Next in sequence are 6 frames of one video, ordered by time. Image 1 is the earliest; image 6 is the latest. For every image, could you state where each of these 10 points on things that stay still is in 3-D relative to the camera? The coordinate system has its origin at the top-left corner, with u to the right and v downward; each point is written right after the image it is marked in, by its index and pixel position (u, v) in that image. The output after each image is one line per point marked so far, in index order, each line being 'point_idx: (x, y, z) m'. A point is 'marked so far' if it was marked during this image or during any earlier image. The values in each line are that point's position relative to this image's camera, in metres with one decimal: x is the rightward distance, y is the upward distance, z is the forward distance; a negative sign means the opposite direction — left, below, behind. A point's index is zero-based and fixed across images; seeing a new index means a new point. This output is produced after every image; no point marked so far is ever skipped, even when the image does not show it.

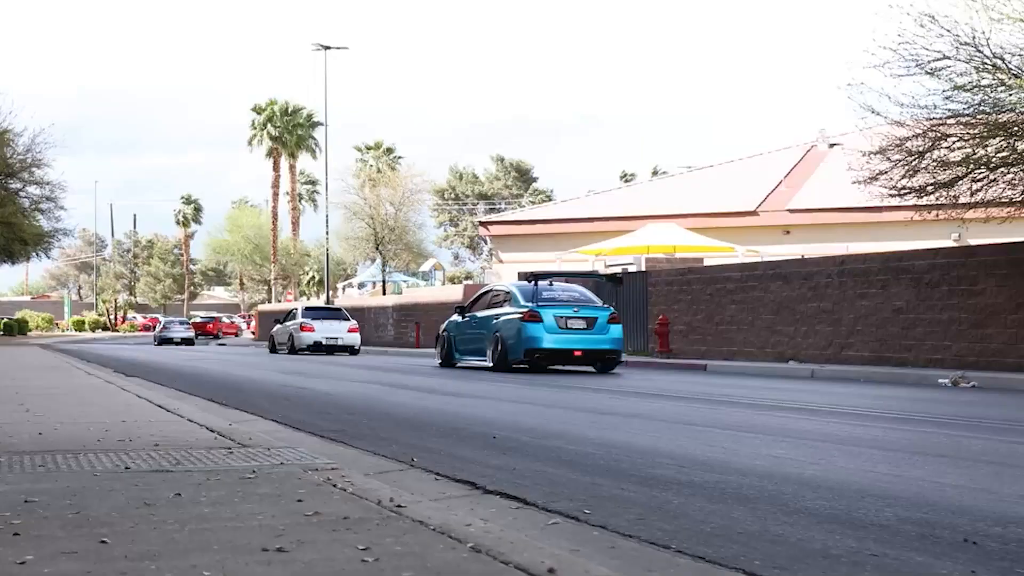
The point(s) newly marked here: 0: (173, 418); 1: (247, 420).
0: (-3.1, -1.2, +11.4) m
1: (-2.8, -1.4, +13.0) m
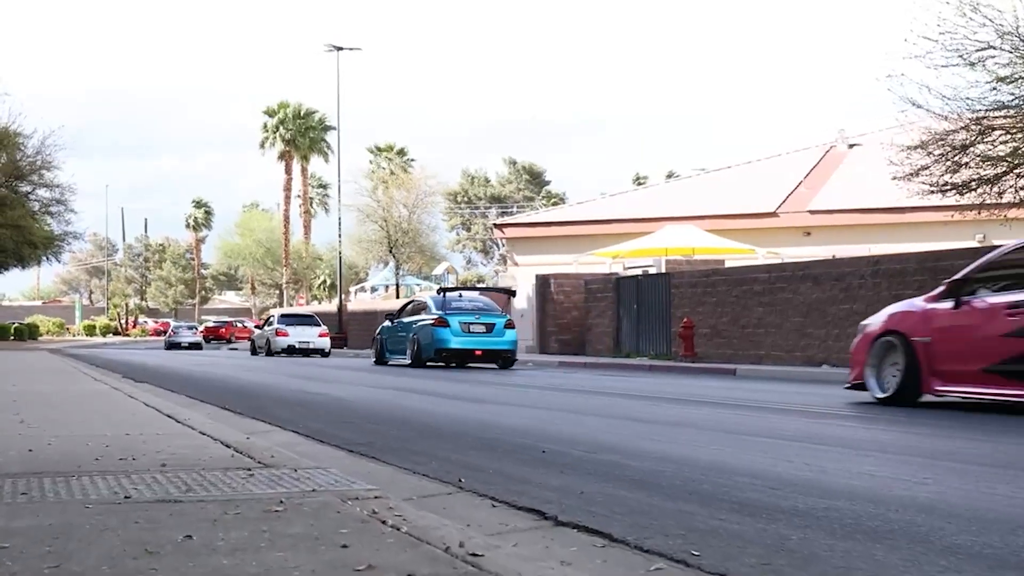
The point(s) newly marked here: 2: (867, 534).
0: (-2.7, -1.2, +10.1) m
1: (-2.4, -1.4, +11.7) m
2: (+1.7, -1.2, +6.0) m
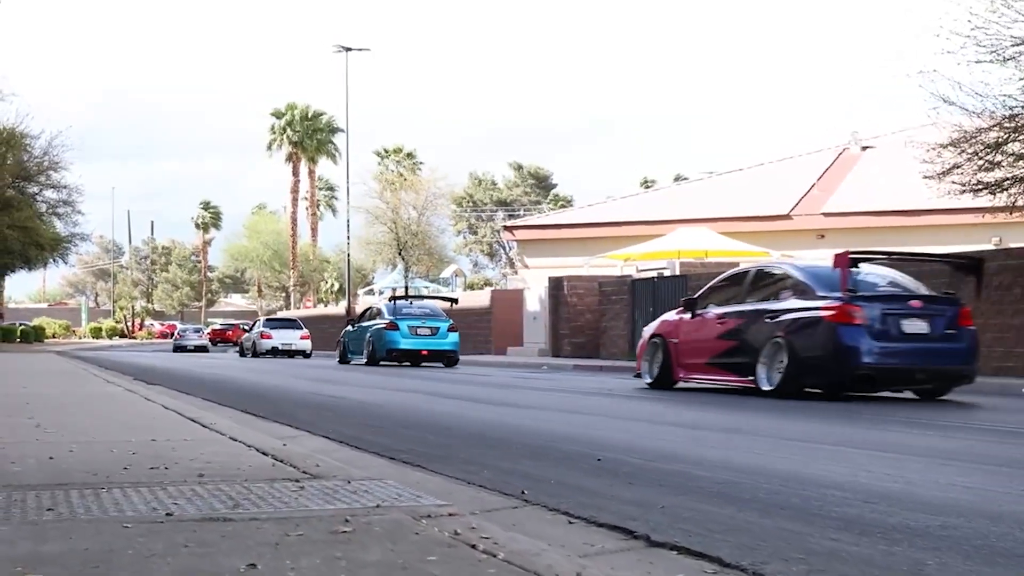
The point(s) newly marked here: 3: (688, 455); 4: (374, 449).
0: (-2.3, -1.1, +9.4) m
1: (-1.9, -1.3, +11.0) m
2: (+2.1, -1.2, +5.3) m
3: (+1.4, -1.4, +10.1) m
4: (-1.1, -1.3, +10.3) m
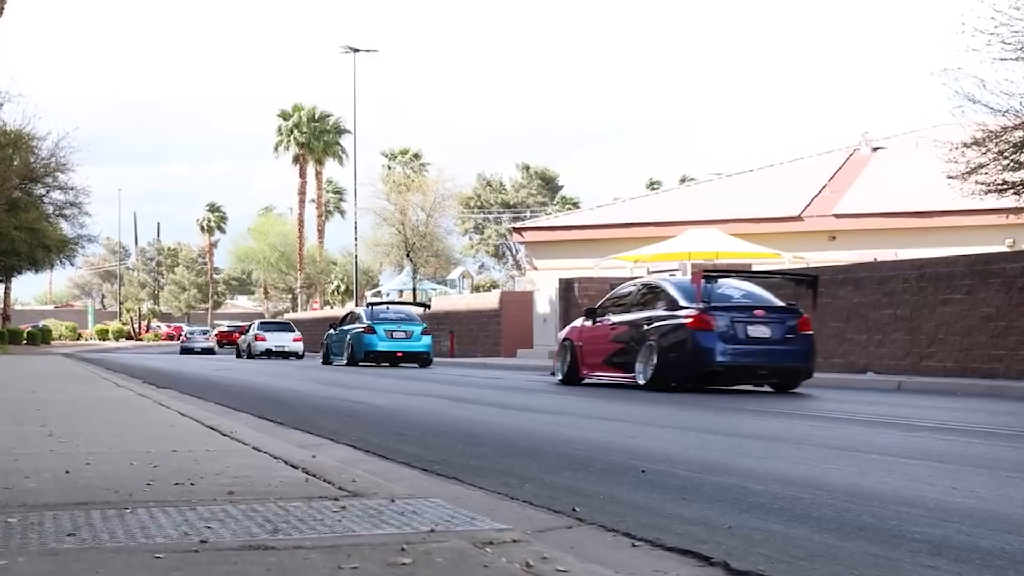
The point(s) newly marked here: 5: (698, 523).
0: (-2.0, -1.1, +8.9) m
1: (-1.6, -1.3, +10.5) m
2: (+2.4, -1.2, +4.8) m
3: (+1.7, -1.4, +9.6) m
4: (-0.9, -1.3, +9.8) m
5: (+1.0, -1.2, +6.4) m
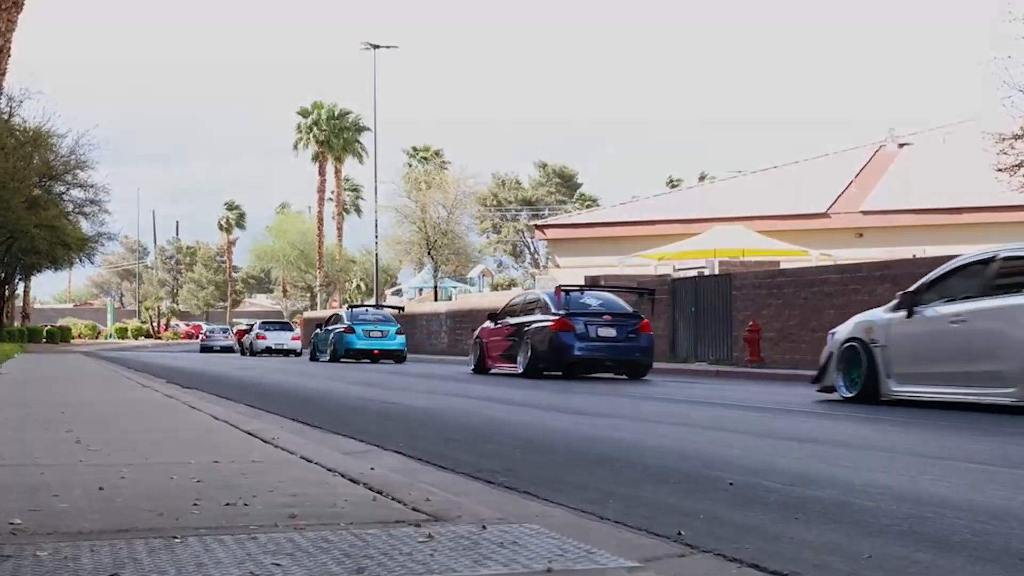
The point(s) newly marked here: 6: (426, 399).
0: (-1.5, -1.1, +8.1) m
1: (-1.1, -1.3, +9.6) m
2: (+2.8, -1.1, +3.9) m
3: (+2.2, -1.3, +8.7) m
4: (-0.4, -1.3, +9.0) m
5: (+1.4, -1.2, +5.5) m
6: (-1.3, -1.7, +18.4) m
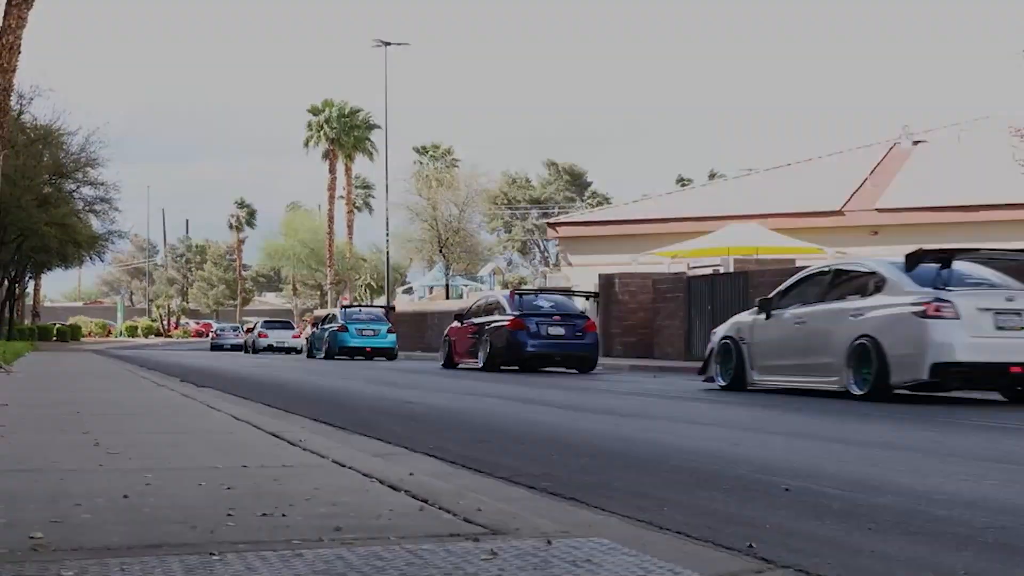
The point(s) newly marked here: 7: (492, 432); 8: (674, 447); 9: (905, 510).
0: (-1.2, -1.1, +7.6) m
1: (-0.8, -1.2, +9.2) m
2: (+3.1, -1.1, +3.4) m
3: (+2.5, -1.3, +8.3) m
4: (-0.1, -1.3, +8.5) m
5: (+1.7, -1.1, +5.1) m
6: (-0.9, -1.6, +18.0) m
7: (-0.1, -1.4, +12.3) m
8: (+1.5, -1.4, +10.4) m
9: (+2.2, -1.2, +6.9) m
